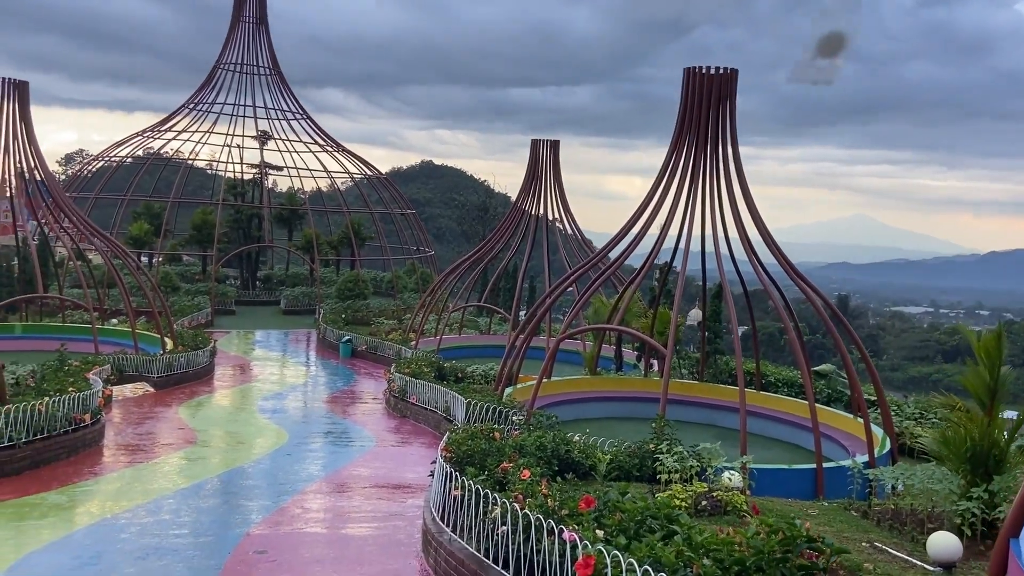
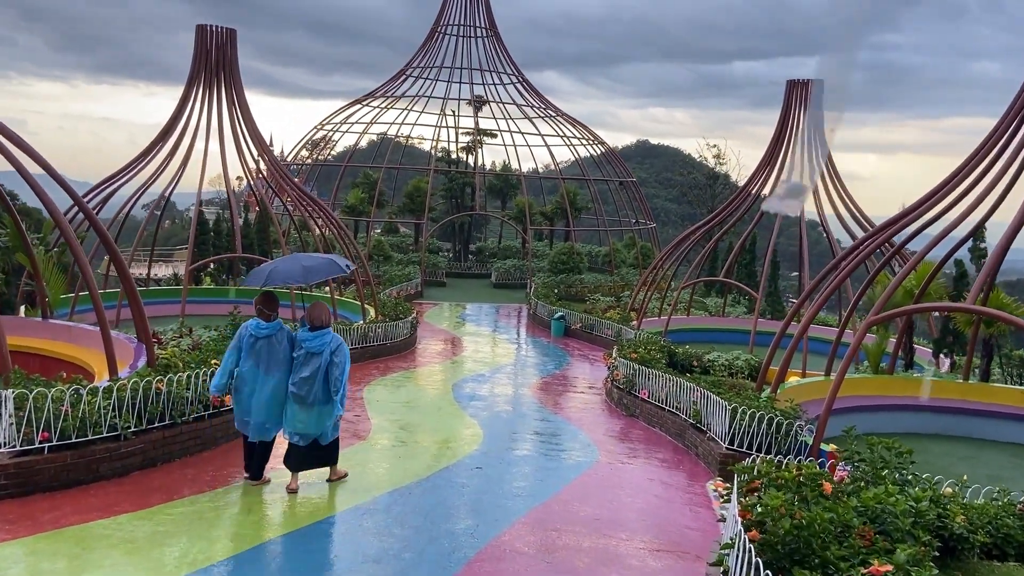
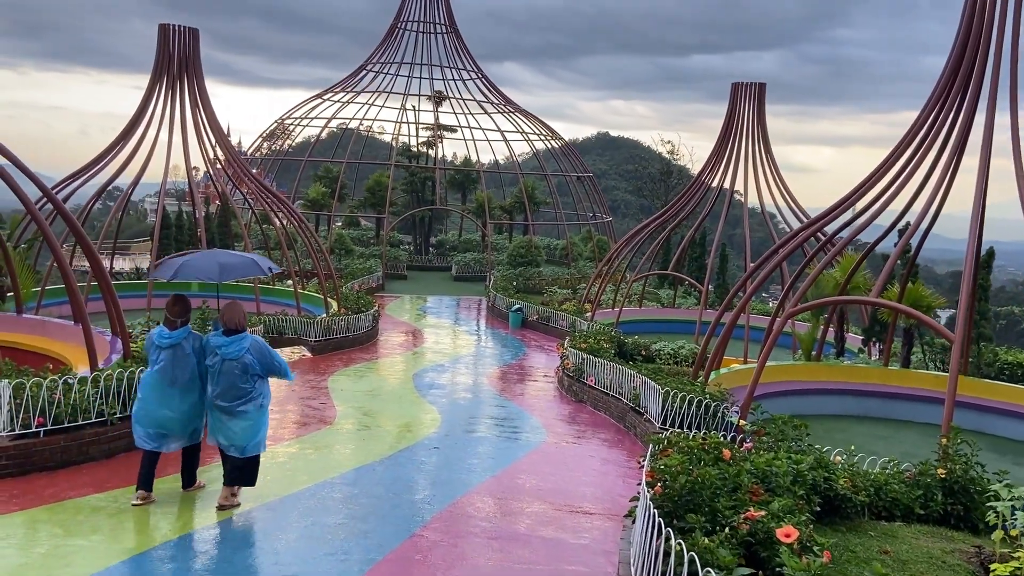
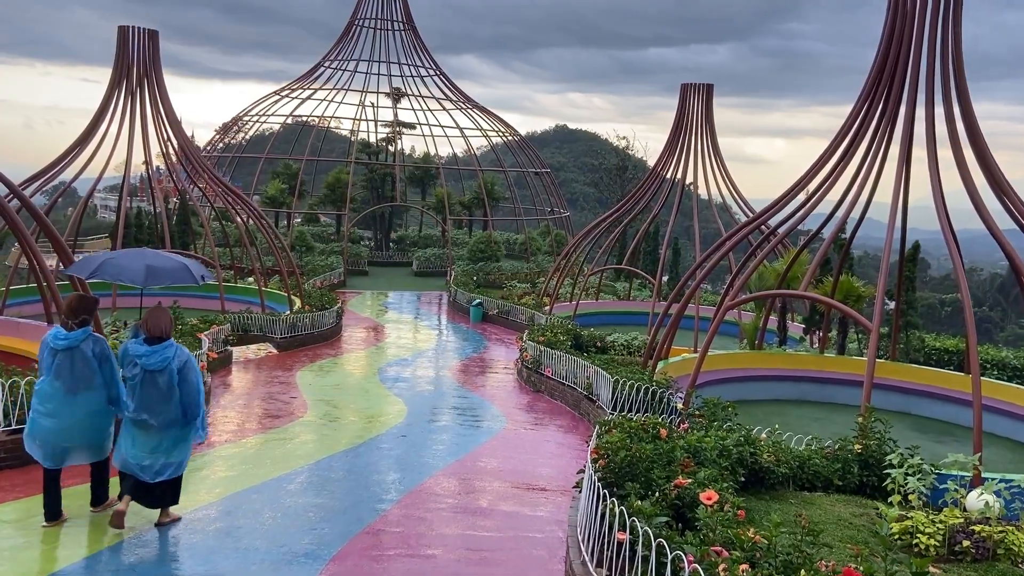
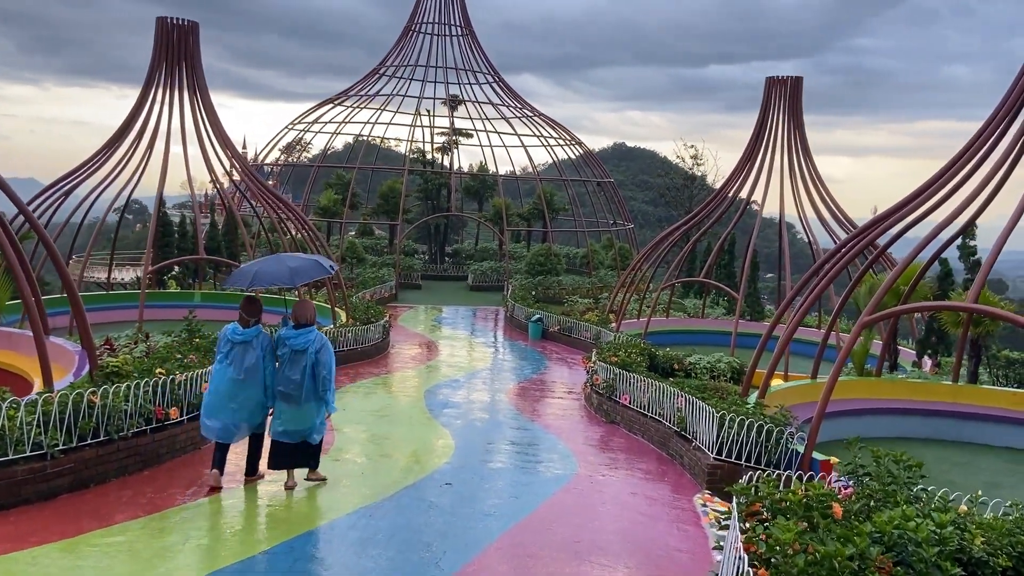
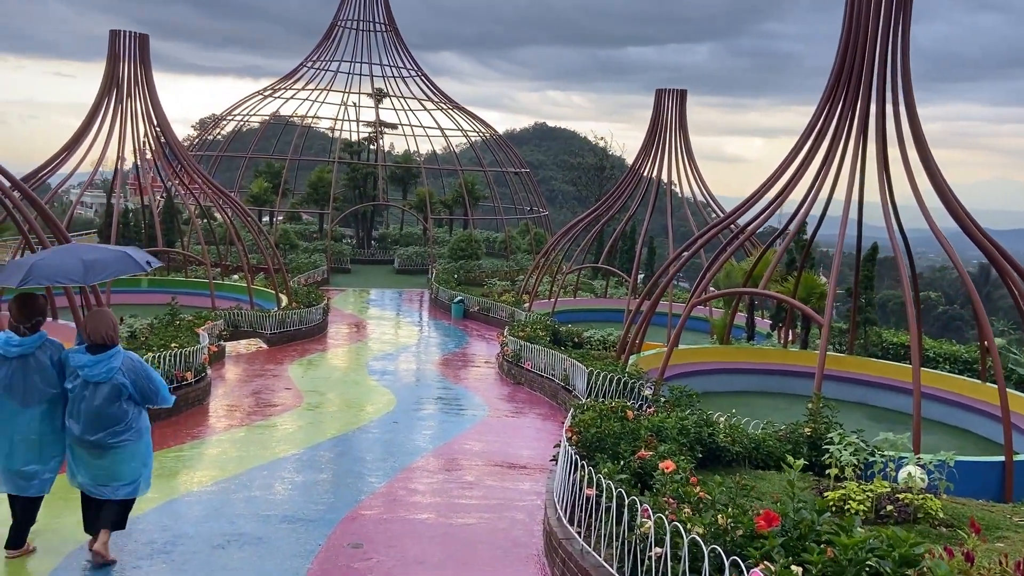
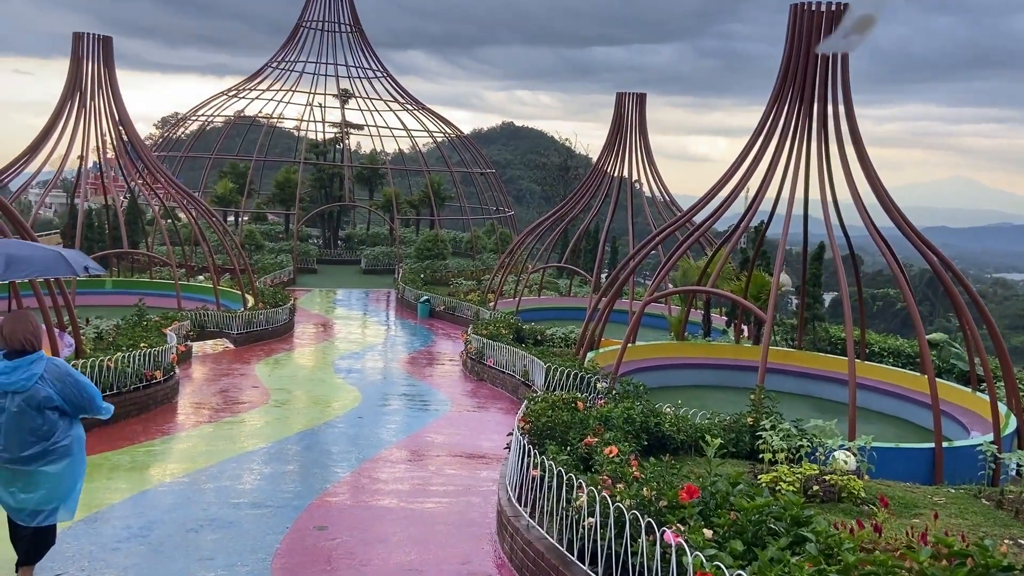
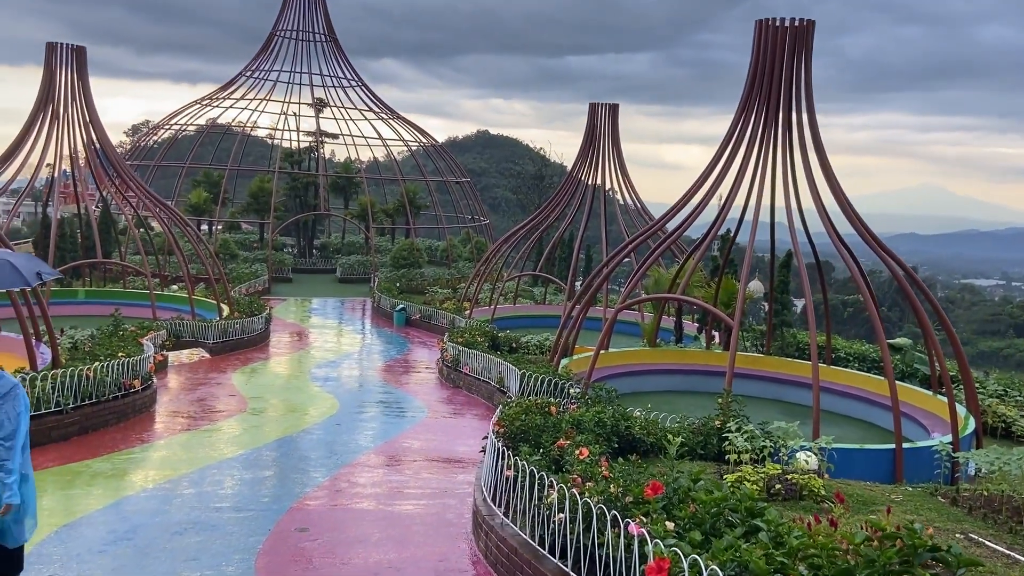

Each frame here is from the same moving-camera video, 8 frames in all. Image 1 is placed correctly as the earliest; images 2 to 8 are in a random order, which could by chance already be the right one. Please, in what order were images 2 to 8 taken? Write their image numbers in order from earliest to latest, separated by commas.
8, 7, 6, 4, 3, 2, 5
